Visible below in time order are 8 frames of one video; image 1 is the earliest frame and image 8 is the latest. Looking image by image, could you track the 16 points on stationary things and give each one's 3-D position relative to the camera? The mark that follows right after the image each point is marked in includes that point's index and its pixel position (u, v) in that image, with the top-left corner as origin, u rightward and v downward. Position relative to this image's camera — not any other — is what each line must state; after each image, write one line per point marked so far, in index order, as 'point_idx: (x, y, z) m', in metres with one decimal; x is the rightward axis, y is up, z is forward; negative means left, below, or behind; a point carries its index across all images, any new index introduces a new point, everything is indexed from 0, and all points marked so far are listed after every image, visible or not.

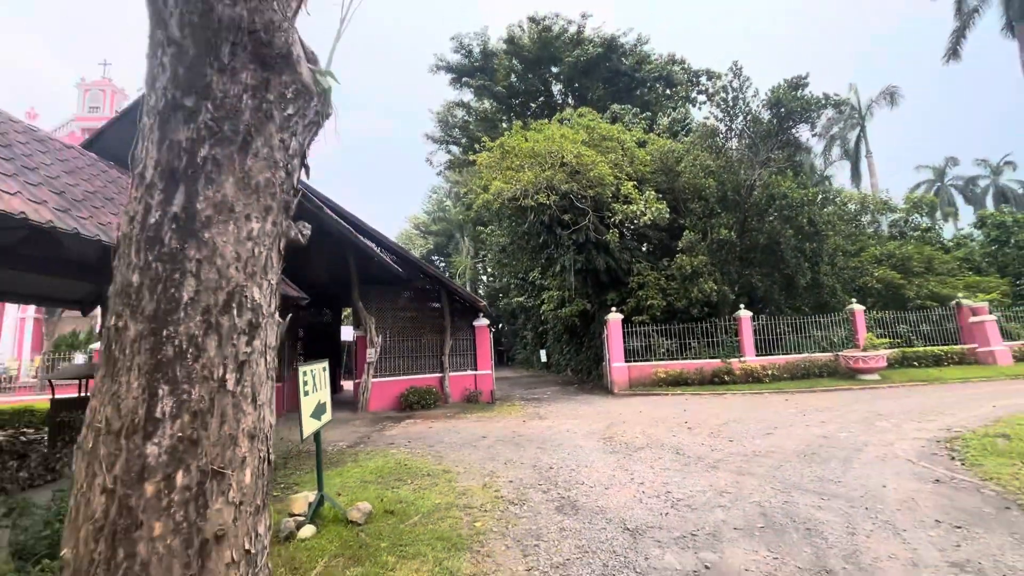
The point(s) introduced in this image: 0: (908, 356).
0: (+11.6, -2.0, +14.2) m
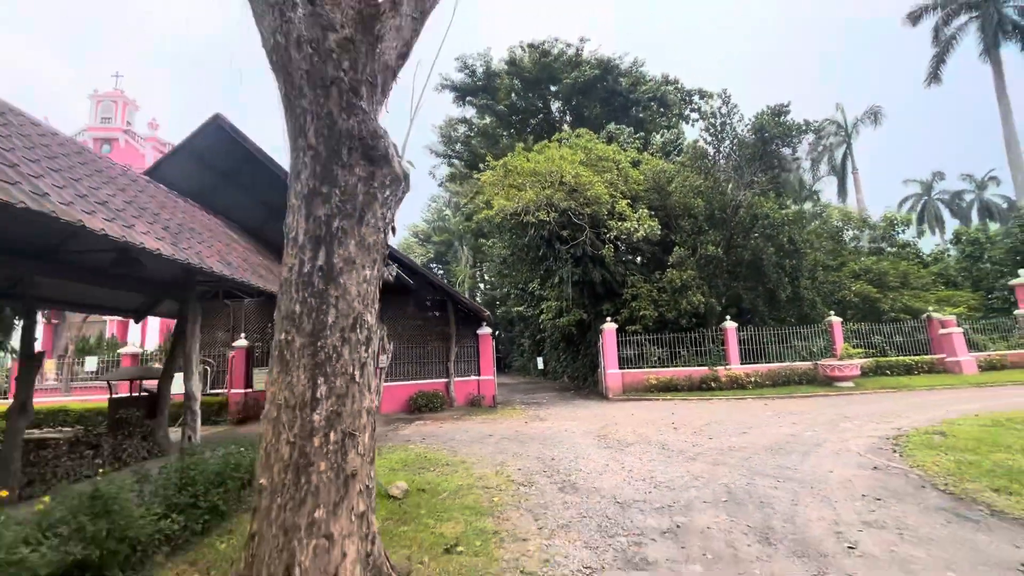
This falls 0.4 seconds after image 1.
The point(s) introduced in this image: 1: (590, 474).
0: (+11.6, -2.4, +15.3) m
1: (+1.0, -2.4, +6.2) m
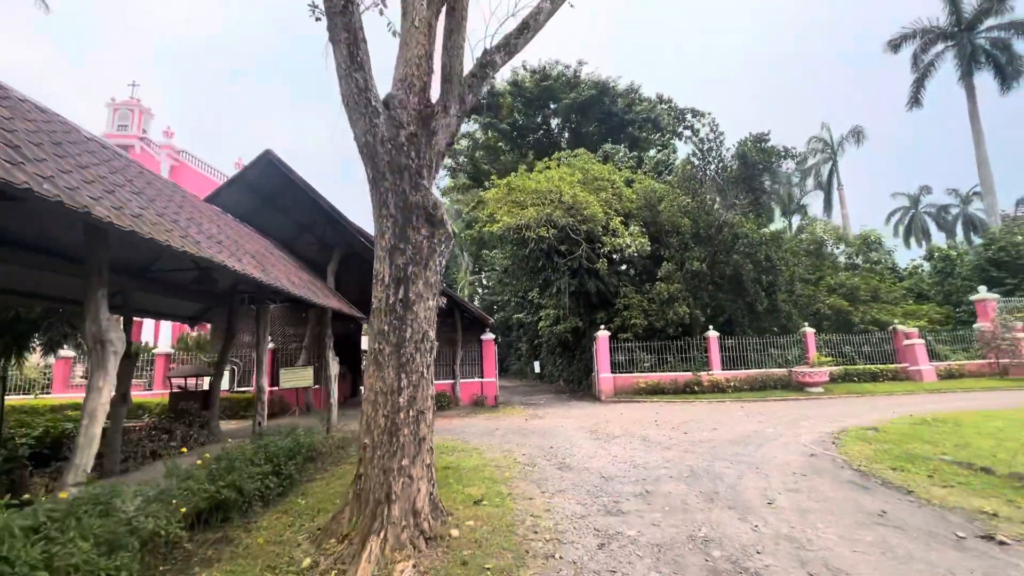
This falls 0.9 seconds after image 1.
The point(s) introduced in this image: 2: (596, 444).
0: (+11.6, -2.9, +16.8) m
1: (+1.1, -2.7, +7.6) m
2: (+1.5, -2.8, +8.7) m
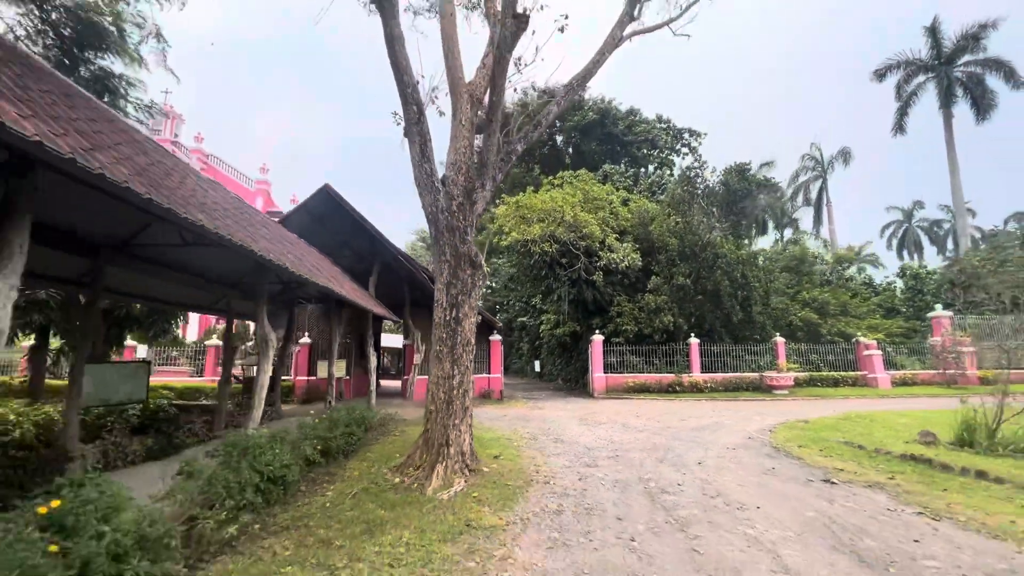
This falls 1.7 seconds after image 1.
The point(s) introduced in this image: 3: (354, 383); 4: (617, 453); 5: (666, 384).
0: (+11.8, -3.5, +19.1) m
1: (+1.2, -3.0, +9.9) m
2: (+1.6, -3.1, +11.0) m
3: (-5.4, -3.3, +16.6) m
4: (+1.8, -2.8, +8.4) m
5: (+5.9, -3.7, +18.7) m
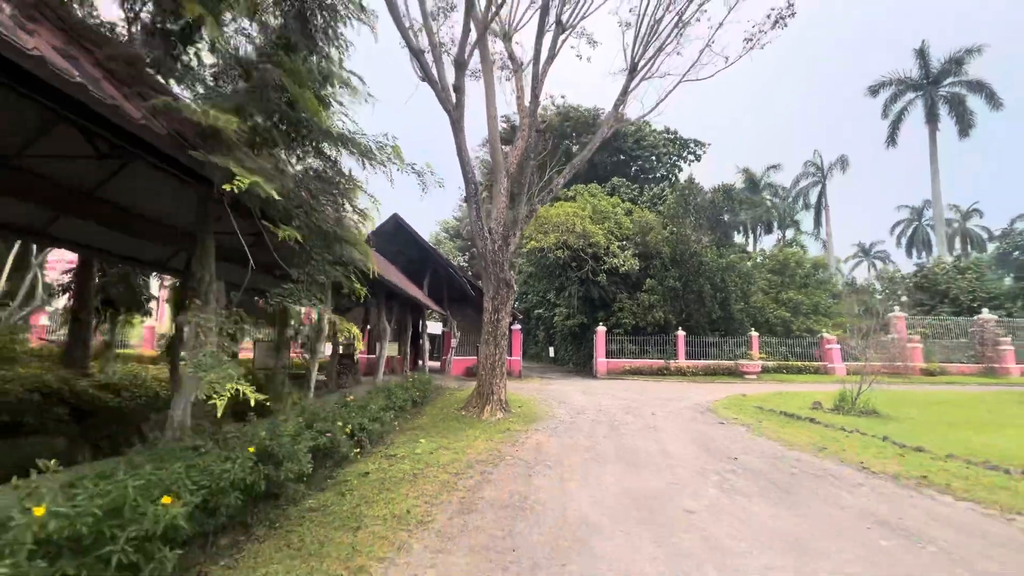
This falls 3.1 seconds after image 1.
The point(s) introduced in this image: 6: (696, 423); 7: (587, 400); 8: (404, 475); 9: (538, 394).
0: (+12.6, -3.7, +23.0) m
1: (+1.7, -3.2, +14.1) m
2: (+2.2, -3.3, +15.2) m
3: (-4.7, -3.2, +21.1) m
4: (+2.3, -3.1, +12.6) m
5: (+6.7, -3.7, +22.8) m
6: (+3.9, -2.9, +10.3) m
7: (+2.2, -3.3, +14.2) m
8: (-1.3, -2.1, +5.5) m
9: (+0.8, -3.3, +15.0) m
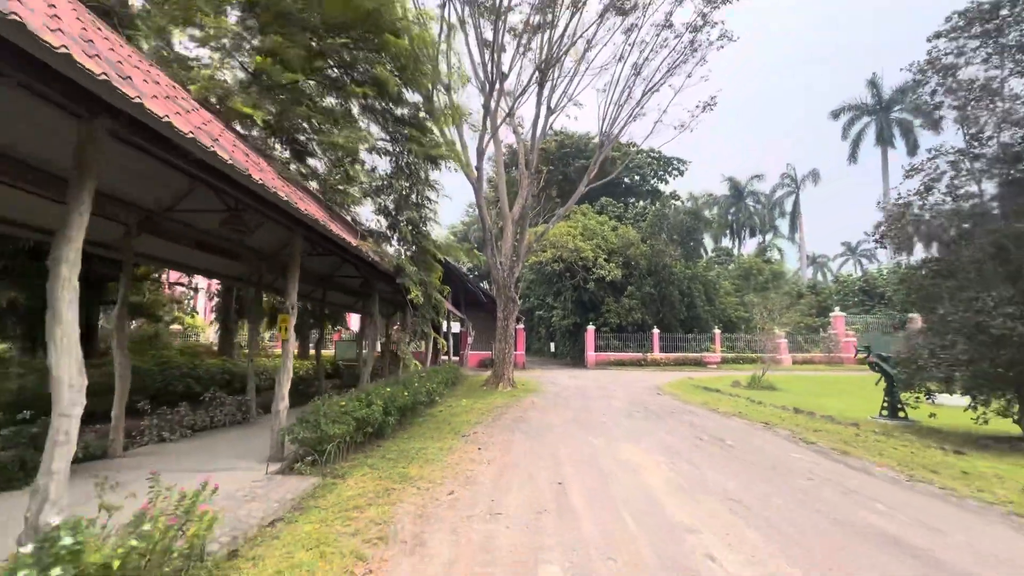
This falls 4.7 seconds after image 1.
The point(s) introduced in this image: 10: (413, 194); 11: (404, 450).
0: (+12.9, -4.0, +28.0) m
1: (+2.0, -3.7, +19.2) m
2: (+2.4, -3.8, +20.3) m
3: (-4.4, -3.7, +26.2) m
4: (+2.4, -3.6, +17.7) m
5: (+7.0, -4.1, +27.8) m
6: (+4.1, -3.3, +15.4) m
7: (+2.4, -3.7, +19.3) m
8: (-1.1, -2.7, +10.6) m
9: (+1.0, -3.8, +20.1) m
10: (-2.0, +1.9, +9.7) m
11: (-1.5, -2.2, +6.8) m
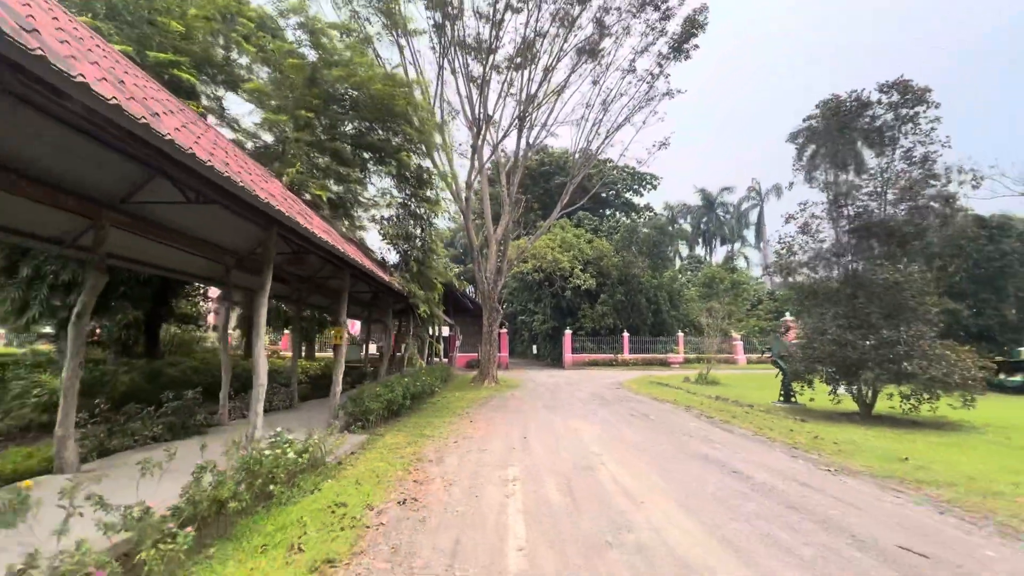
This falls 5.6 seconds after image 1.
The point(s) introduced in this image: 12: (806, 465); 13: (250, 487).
0: (+11.9, -4.5, +31.2) m
1: (+1.2, -4.2, +22.2) m
2: (+1.6, -4.3, +23.3) m
3: (-5.3, -4.2, +29.0) m
4: (+1.8, -4.0, +20.6) m
5: (+6.0, -4.6, +30.9) m
6: (+3.5, -3.8, +18.4) m
7: (+1.6, -4.2, +22.2) m
8: (-1.6, -3.1, +13.4) m
9: (+0.2, -4.2, +23.0) m
10: (-2.5, +1.5, +12.6) m
11: (-1.9, -2.6, +9.6) m
12: (+3.9, -2.3, +6.5) m
13: (-2.2, -1.7, +4.3) m
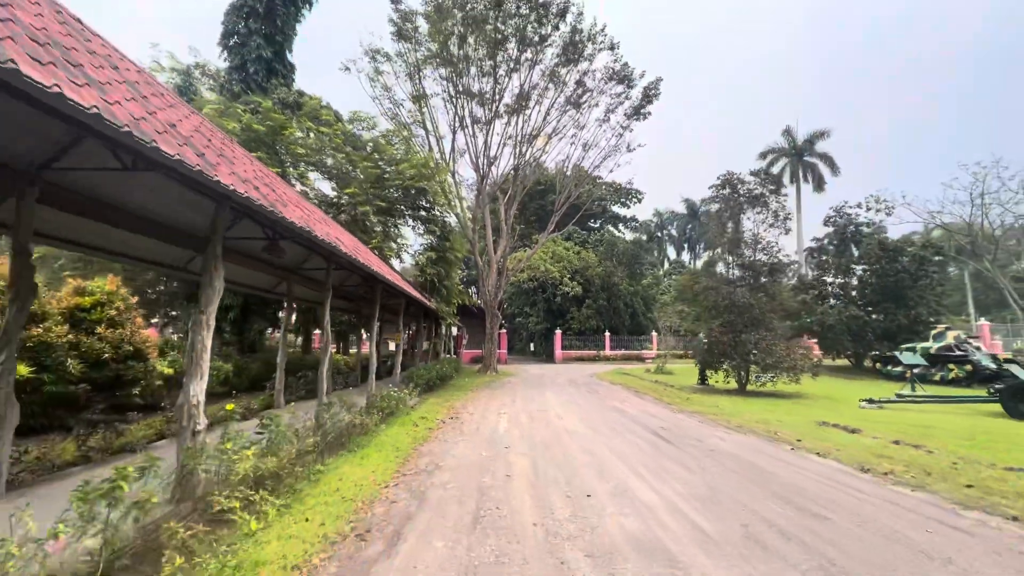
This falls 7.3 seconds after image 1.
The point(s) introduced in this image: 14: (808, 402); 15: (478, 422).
0: (+11.8, -5.0, +36.6) m
1: (+1.1, -4.7, +27.6) m
2: (+1.5, -4.8, +28.7) m
3: (-5.5, -4.7, +34.4) m
4: (+1.6, -4.6, +26.0) m
5: (+5.9, -5.1, +36.3) m
6: (+3.3, -4.3, +23.8) m
7: (+1.5, -4.7, +27.6) m
8: (-1.8, -3.7, +18.8) m
9: (+0.1, -4.8, +28.4) m
10: (-2.6, +0.9, +18.0) m
11: (-2.0, -3.2, +15.0) m
12: (+3.7, -2.9, +11.9) m
13: (-2.4, -2.4, +9.7) m
14: (+8.5, -3.3, +14.0) m
15: (-0.7, -2.7, +9.7) m
